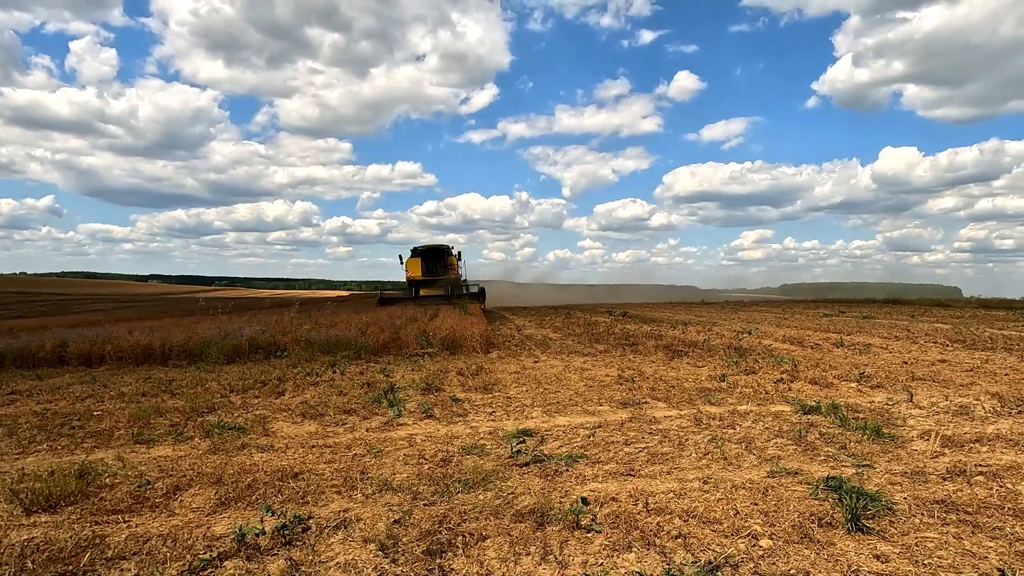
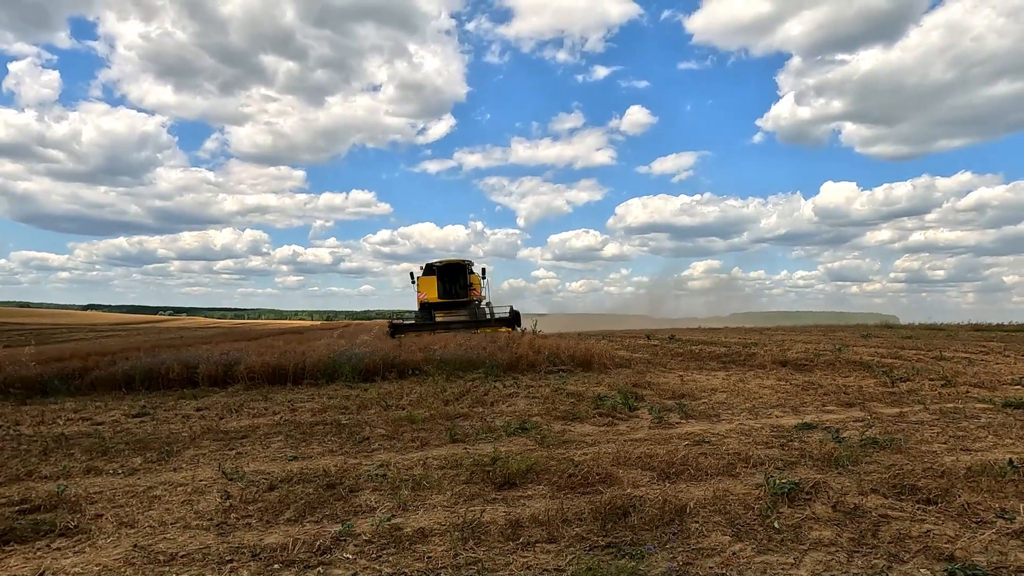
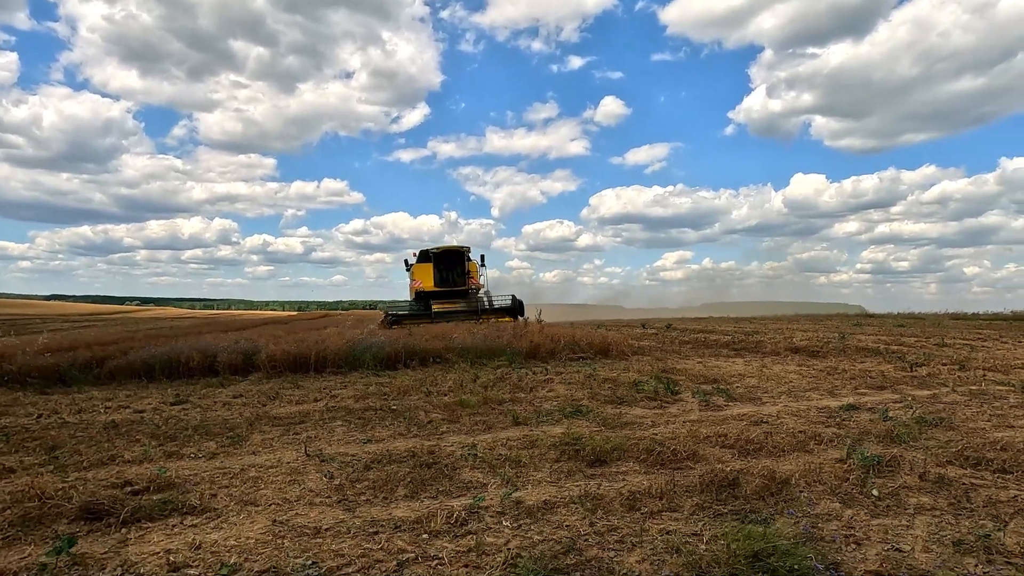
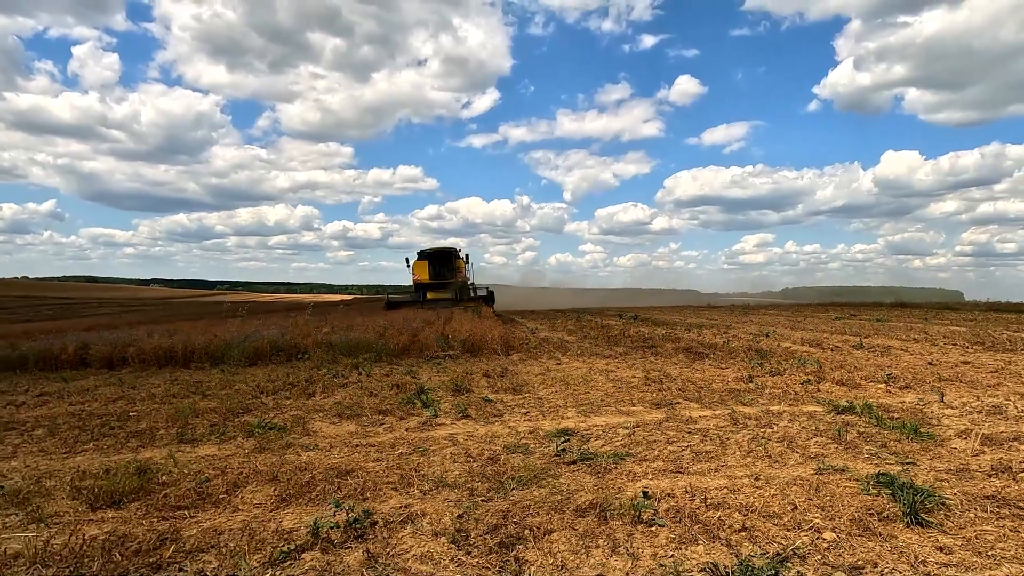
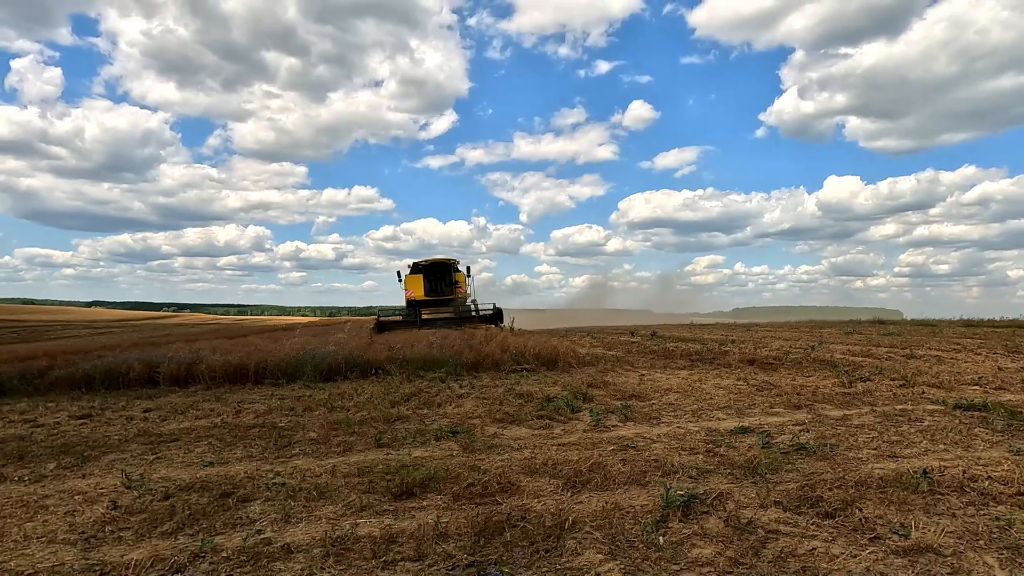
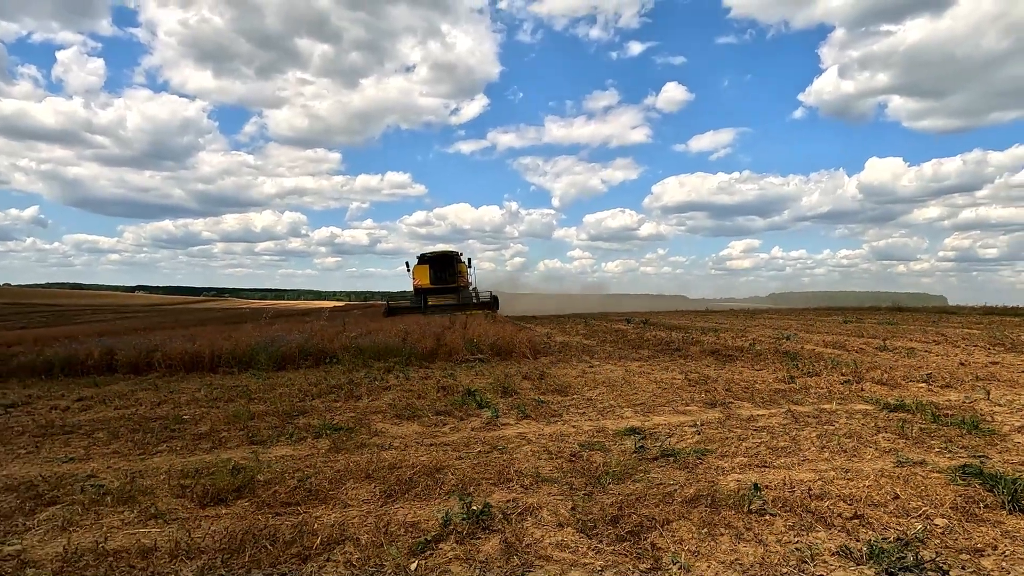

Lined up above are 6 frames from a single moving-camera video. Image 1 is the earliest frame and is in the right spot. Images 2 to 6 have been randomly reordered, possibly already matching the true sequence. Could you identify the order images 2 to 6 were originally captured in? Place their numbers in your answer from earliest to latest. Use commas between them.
4, 6, 5, 2, 3
